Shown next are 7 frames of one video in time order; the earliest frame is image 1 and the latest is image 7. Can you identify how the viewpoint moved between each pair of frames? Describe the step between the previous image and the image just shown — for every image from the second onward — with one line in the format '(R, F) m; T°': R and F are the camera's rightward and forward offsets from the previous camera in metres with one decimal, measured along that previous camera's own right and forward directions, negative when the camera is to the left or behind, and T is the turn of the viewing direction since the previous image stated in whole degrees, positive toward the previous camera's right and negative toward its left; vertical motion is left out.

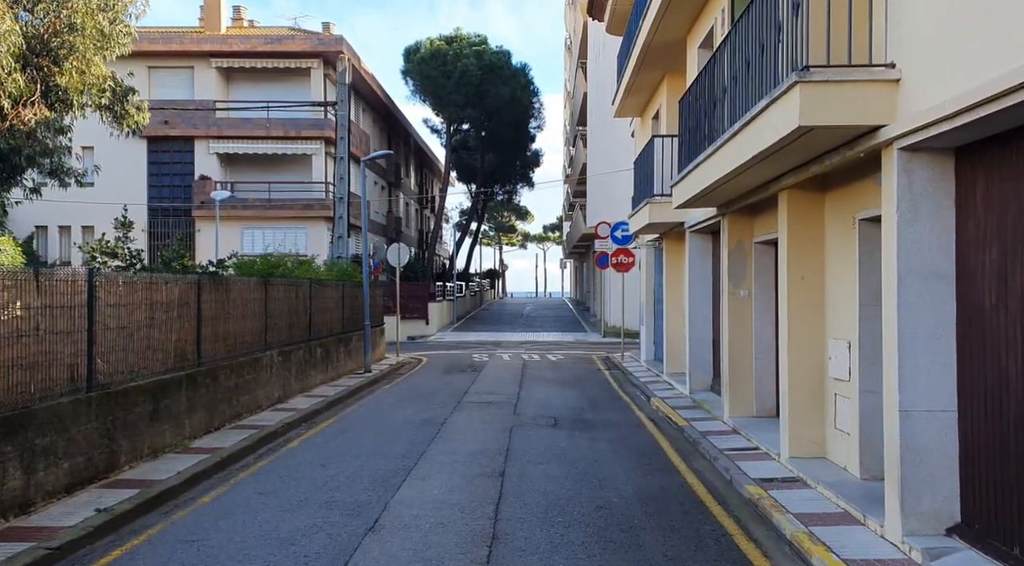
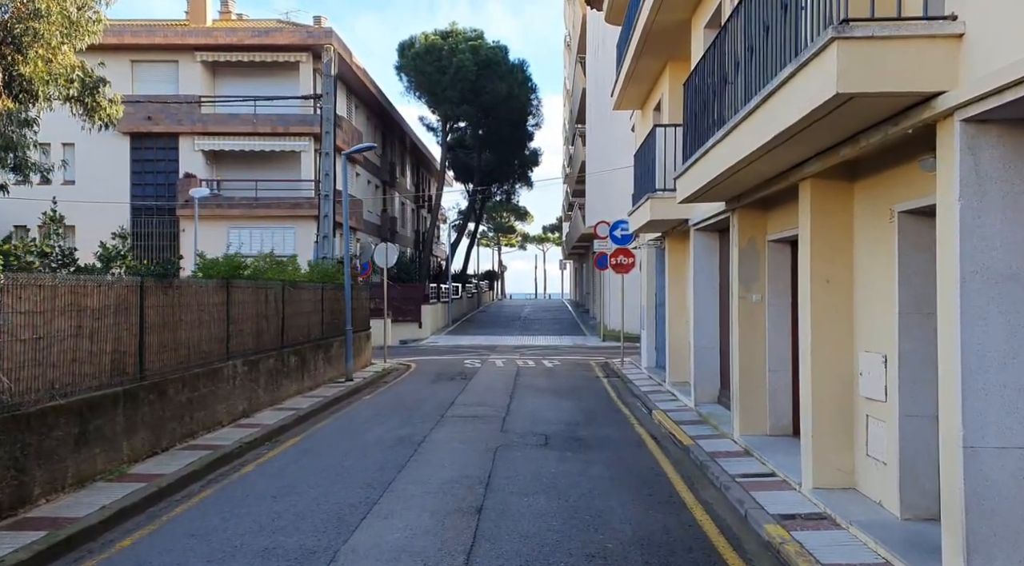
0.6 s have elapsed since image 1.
(+0.2, +1.2) m; 0°
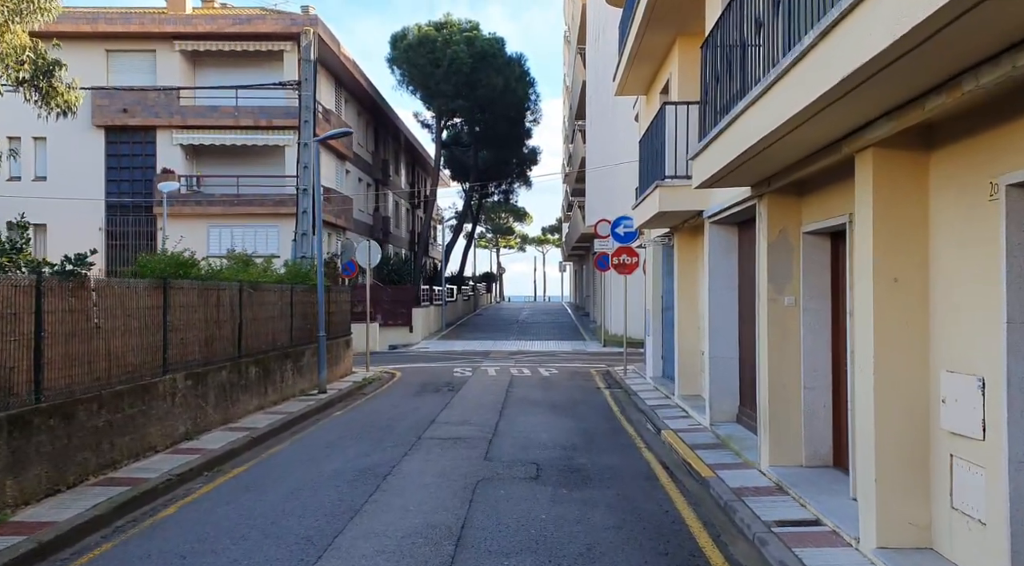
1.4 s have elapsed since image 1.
(+0.2, +1.7) m; 0°
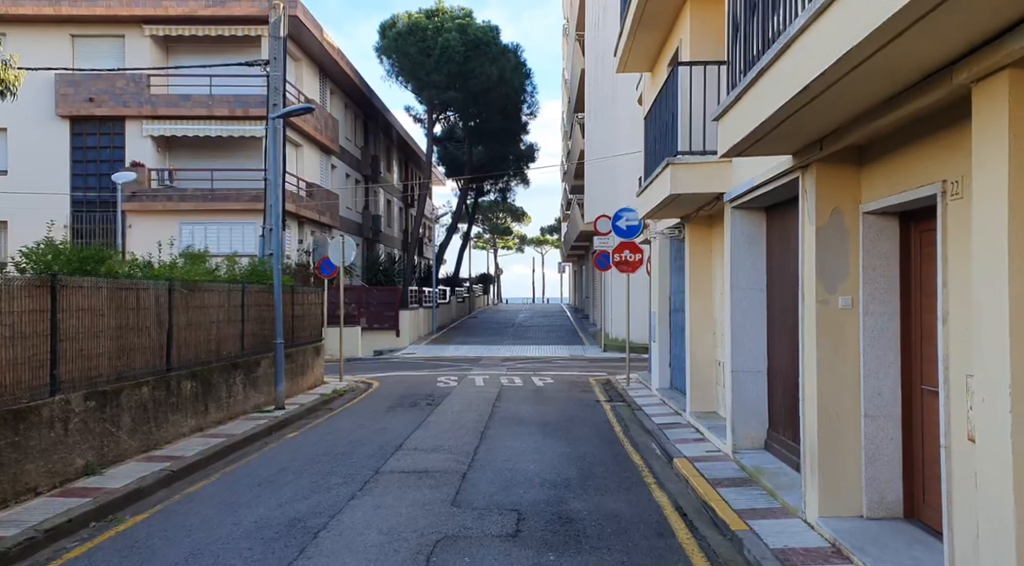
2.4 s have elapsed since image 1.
(+0.2, +2.0) m; 0°
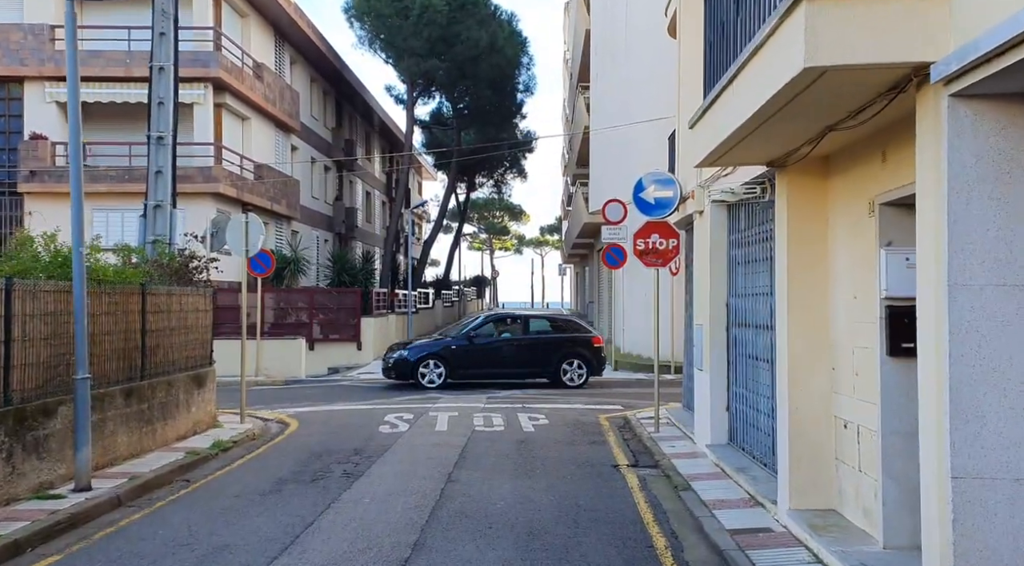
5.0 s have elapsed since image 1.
(+0.4, +5.4) m; 0°
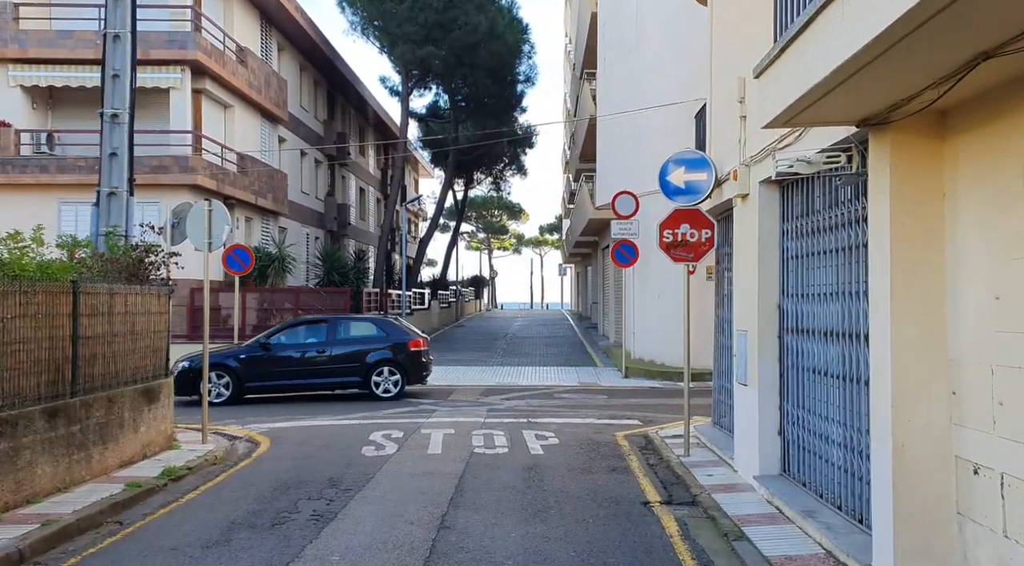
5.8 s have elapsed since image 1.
(-0.1, +1.7) m; 0°
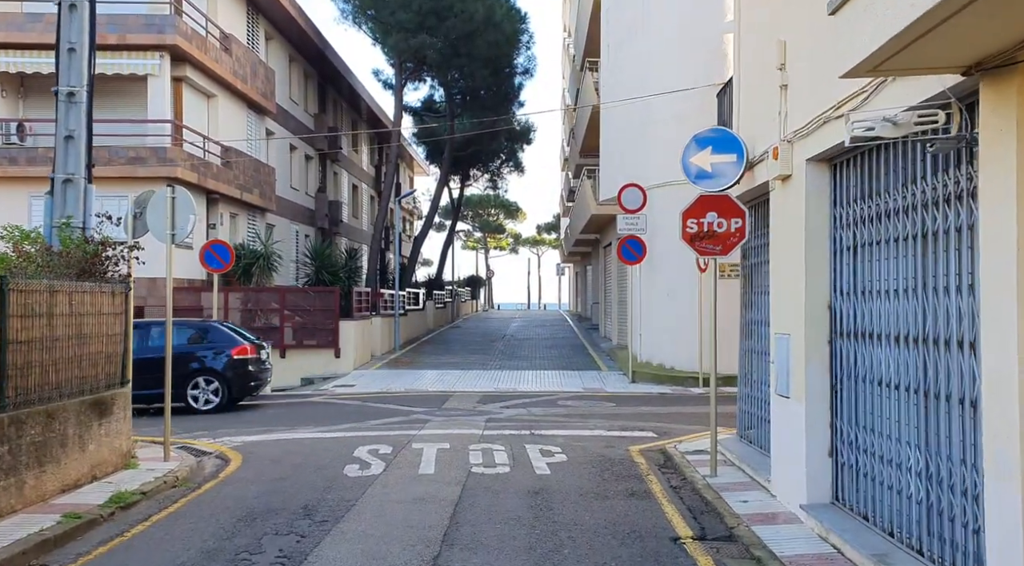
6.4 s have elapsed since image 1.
(-0.1, +1.2) m; 0°
